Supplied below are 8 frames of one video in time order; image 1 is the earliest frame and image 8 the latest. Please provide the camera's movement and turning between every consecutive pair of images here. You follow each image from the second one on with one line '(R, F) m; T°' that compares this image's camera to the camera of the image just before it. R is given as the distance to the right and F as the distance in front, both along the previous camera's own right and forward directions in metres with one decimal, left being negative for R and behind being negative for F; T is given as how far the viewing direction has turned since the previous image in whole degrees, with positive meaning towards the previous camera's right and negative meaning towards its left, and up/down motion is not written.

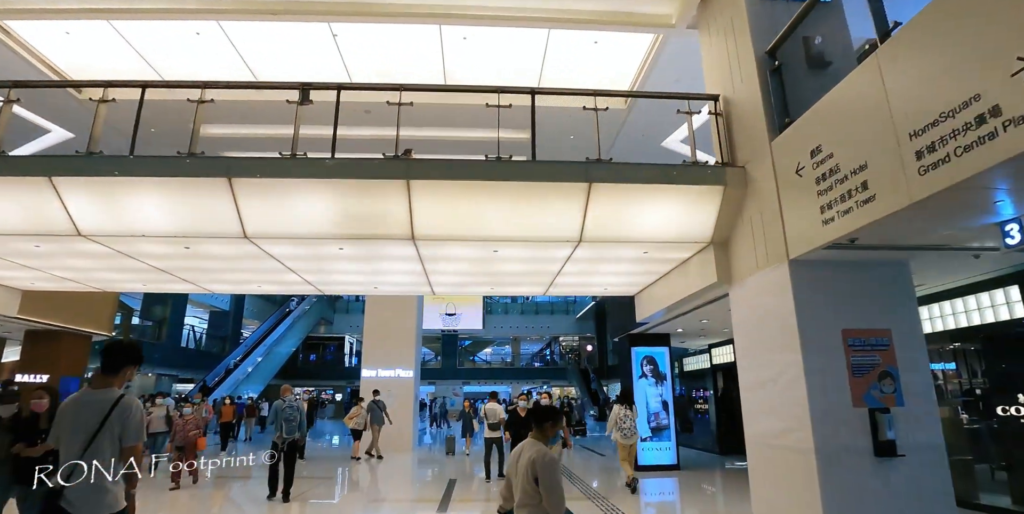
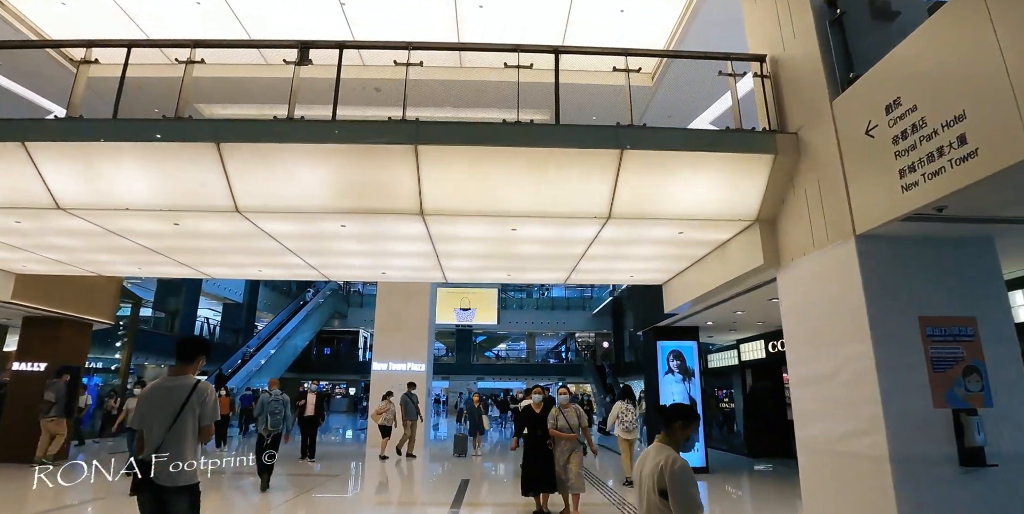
(-0.1, +0.6) m; -2°
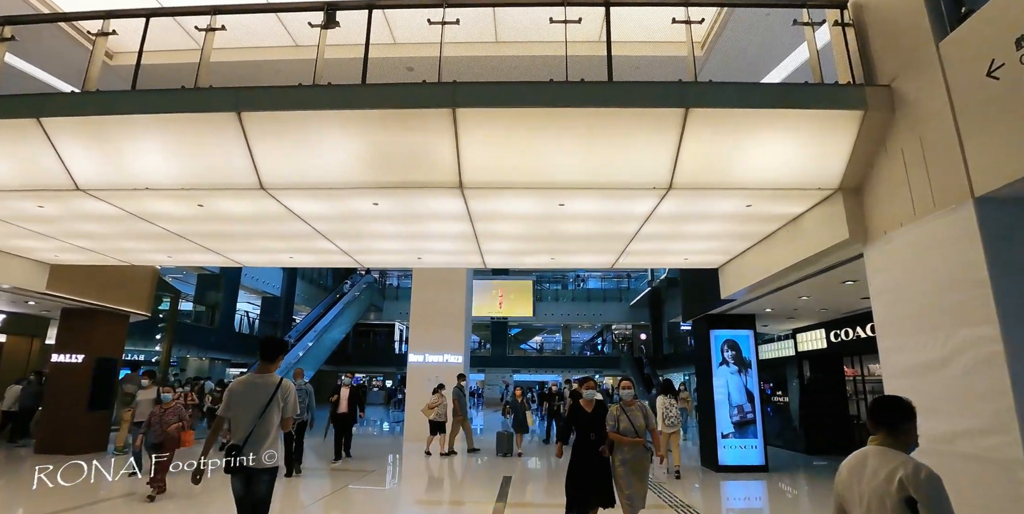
(-0.2, +0.5) m; -4°
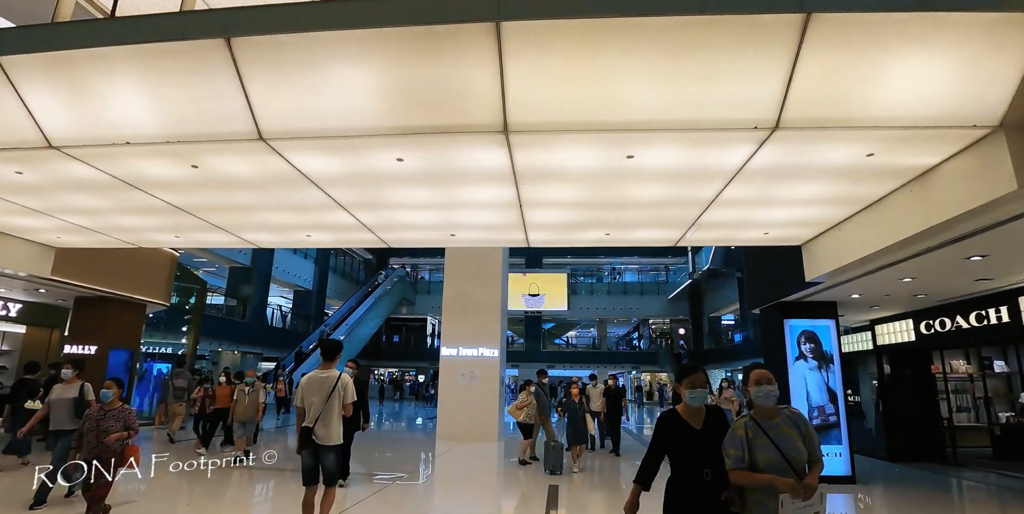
(-0.2, +1.0) m; -3°
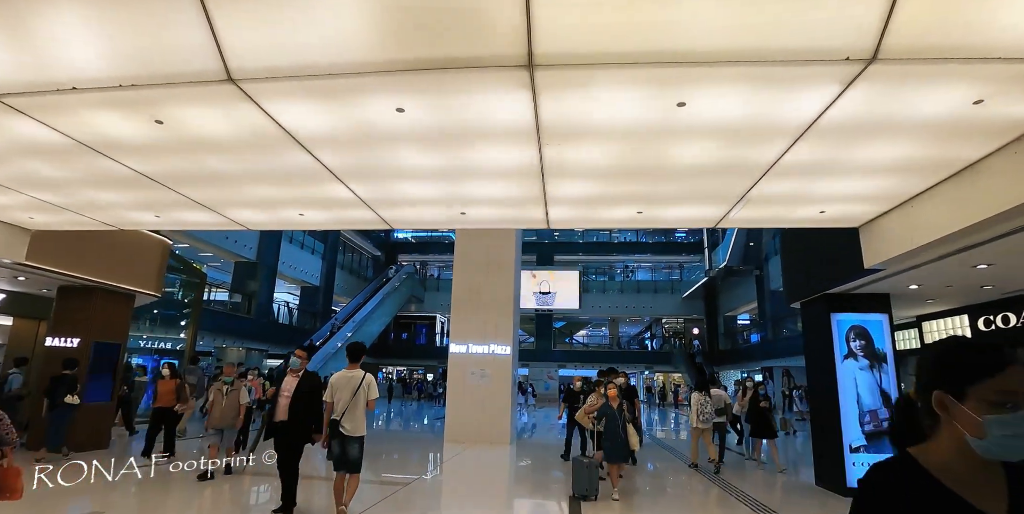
(-0.1, +0.7) m; -1°
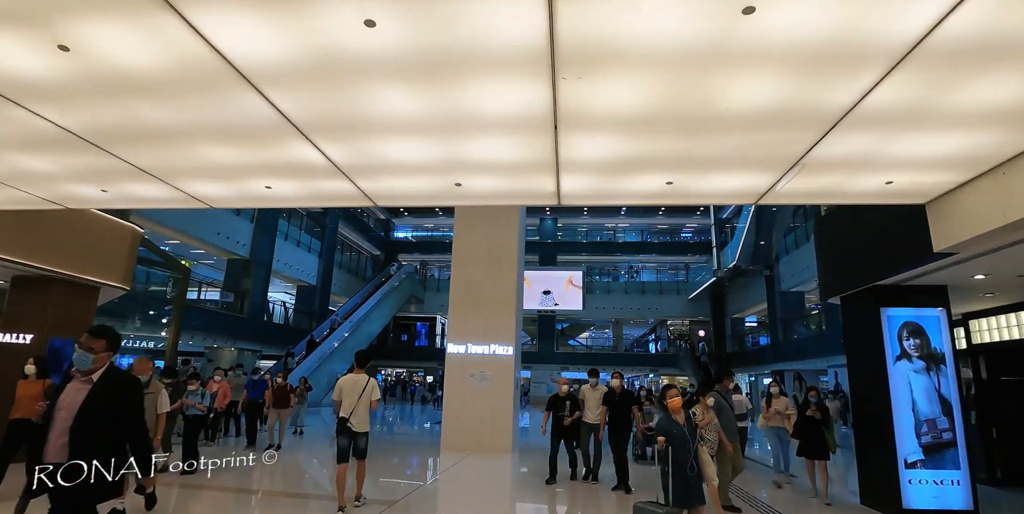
(0.0, +0.8) m; 0°
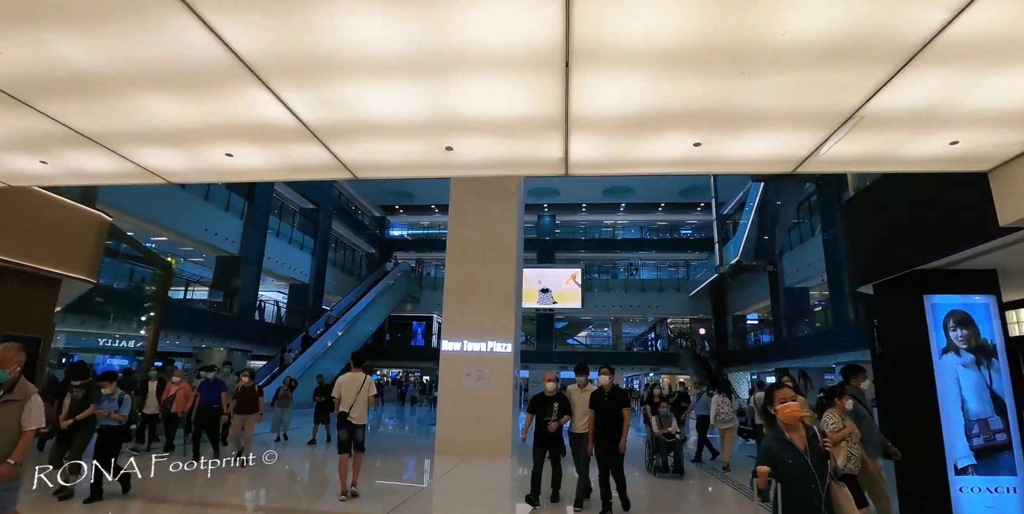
(0.0, +0.6) m; 0°
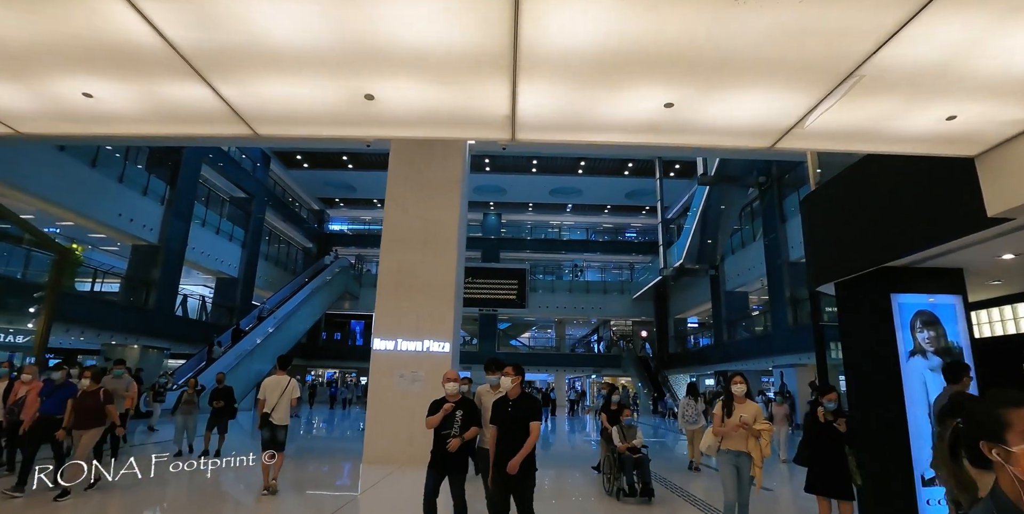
(+0.1, +0.7) m; +6°
